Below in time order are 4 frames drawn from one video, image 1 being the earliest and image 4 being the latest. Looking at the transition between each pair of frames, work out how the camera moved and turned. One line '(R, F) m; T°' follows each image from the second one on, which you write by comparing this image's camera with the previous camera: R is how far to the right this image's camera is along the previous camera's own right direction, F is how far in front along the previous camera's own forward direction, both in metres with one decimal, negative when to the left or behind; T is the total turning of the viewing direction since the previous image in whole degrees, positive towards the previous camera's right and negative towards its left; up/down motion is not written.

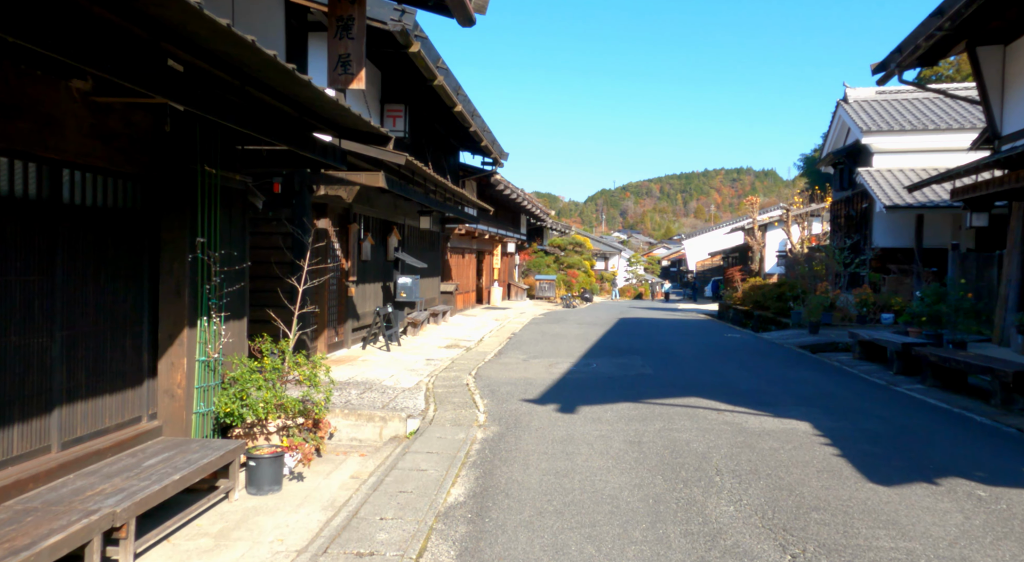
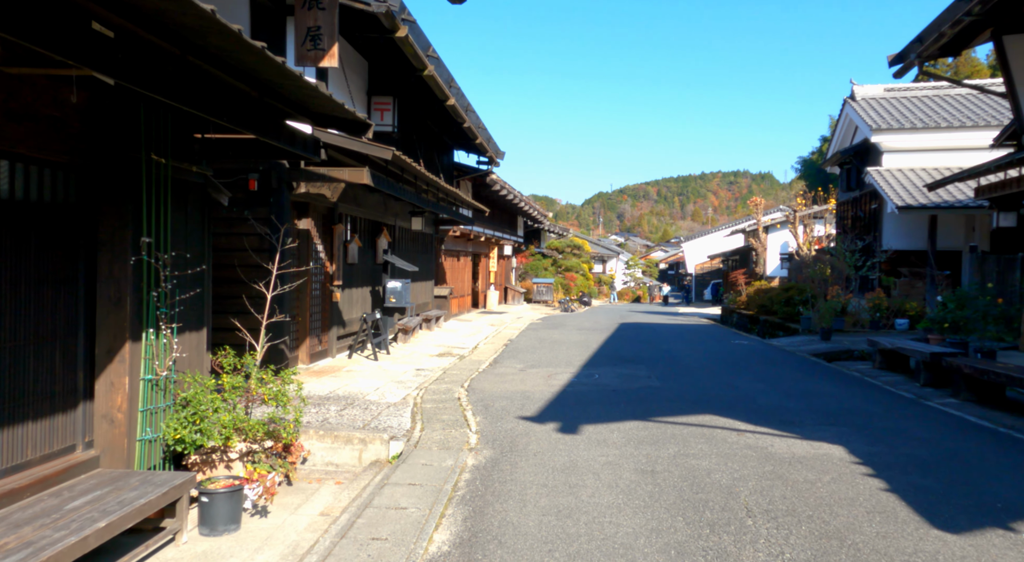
(0.0, +0.8) m; 0°
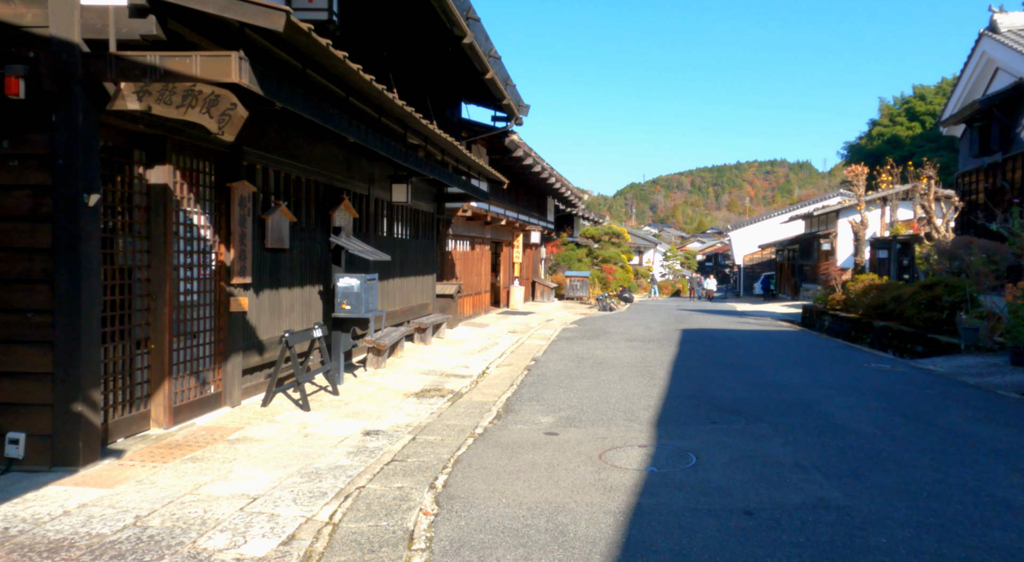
(+0.1, +5.3) m; -2°
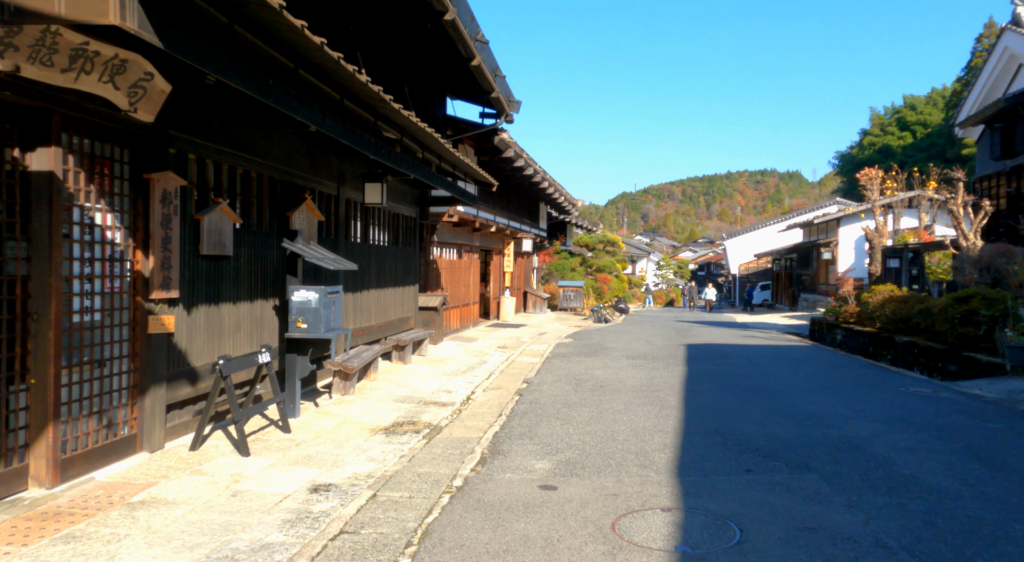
(0.0, +1.4) m; +1°
